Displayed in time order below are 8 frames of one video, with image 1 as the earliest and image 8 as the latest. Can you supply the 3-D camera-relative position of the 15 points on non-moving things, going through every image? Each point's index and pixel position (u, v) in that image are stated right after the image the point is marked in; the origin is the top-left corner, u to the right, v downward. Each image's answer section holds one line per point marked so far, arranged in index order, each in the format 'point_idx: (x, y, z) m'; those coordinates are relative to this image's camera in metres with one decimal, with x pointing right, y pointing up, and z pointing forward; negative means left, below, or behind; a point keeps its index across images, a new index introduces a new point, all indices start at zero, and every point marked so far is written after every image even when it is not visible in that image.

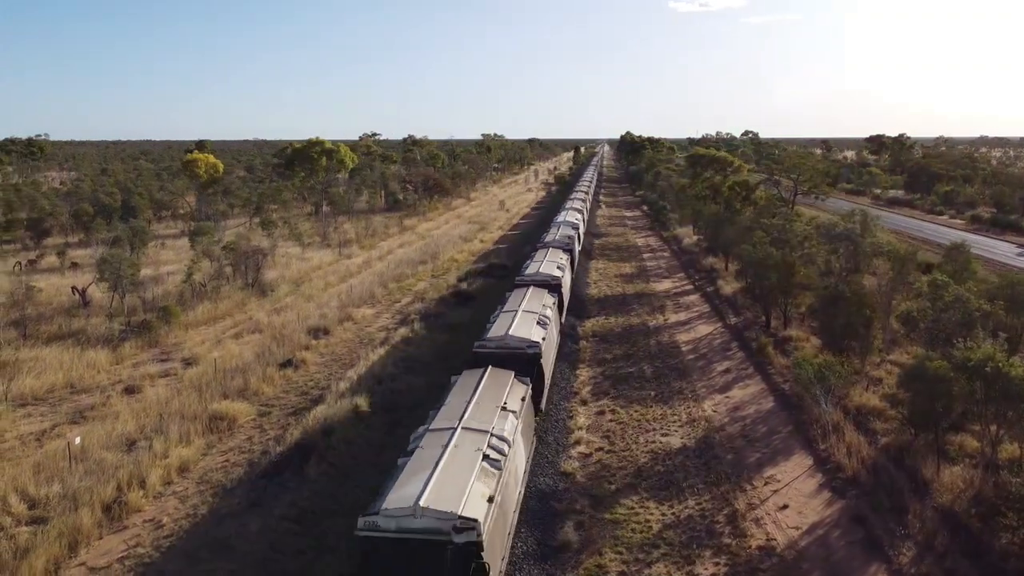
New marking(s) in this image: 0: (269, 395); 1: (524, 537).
0: (-7.1, -3.1, +18.4) m
1: (+0.2, -4.3, +11.1) m
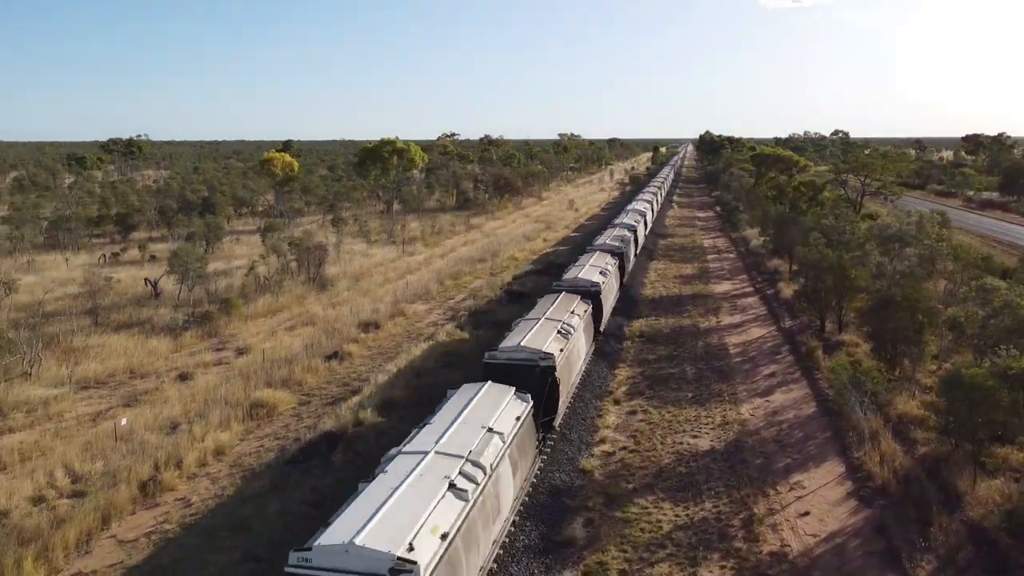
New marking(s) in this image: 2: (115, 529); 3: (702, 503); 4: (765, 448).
0: (-6.1, -2.9, +19.5) m
1: (+0.3, -4.2, +11.4) m
2: (-7.4, -4.5, +12.1) m
3: (+3.8, -4.3, +13.0) m
4: (+6.1, -3.9, +15.7) m
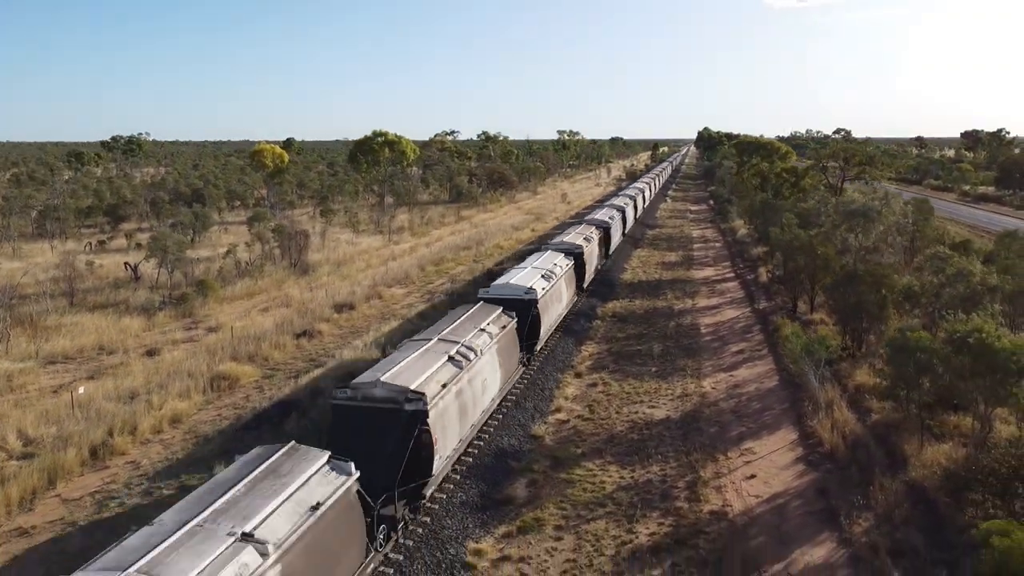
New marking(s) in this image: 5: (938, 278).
0: (-7.1, -2.2, +19.6) m
1: (-0.8, -3.5, +11.5) m
2: (-8.5, -3.8, +12.2) m
3: (+2.8, -3.6, +13.1) m
4: (+5.1, -3.1, +15.7) m
5: (+11.0, +0.3, +16.8) m
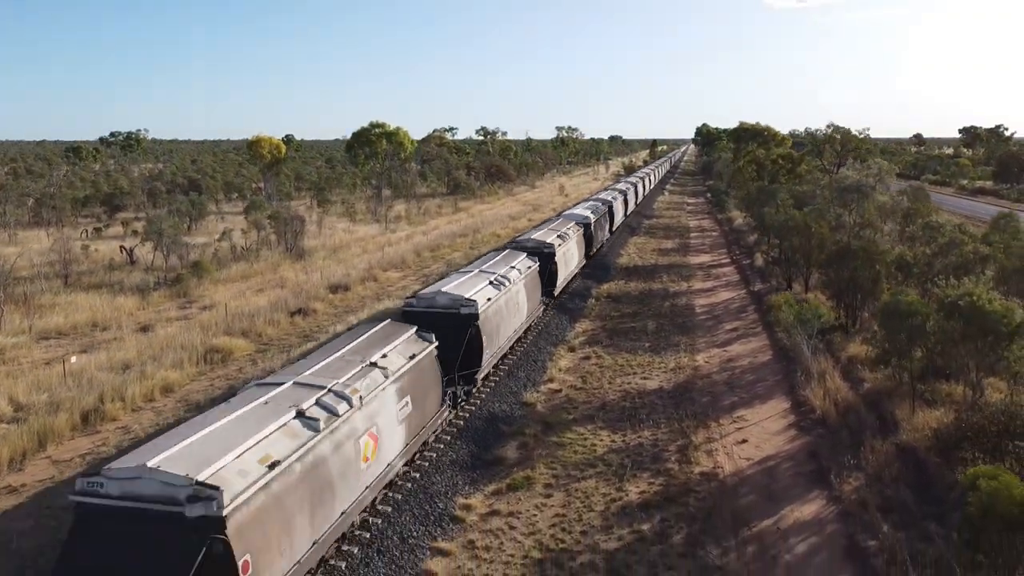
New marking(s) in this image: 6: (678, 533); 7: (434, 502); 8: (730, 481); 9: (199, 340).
0: (-7.3, -1.4, +19.6) m
1: (-0.9, -2.8, +11.5) m
2: (-8.6, -3.1, +12.1) m
3: (+2.6, -2.9, +13.1) m
4: (+4.9, -2.4, +15.7) m
5: (+10.8, +1.0, +16.8) m
6: (+2.5, -3.7, +9.6) m
7: (-1.2, -3.2, +9.8) m
8: (+3.8, -3.4, +11.3) m
9: (-8.7, -1.4, +17.9) m
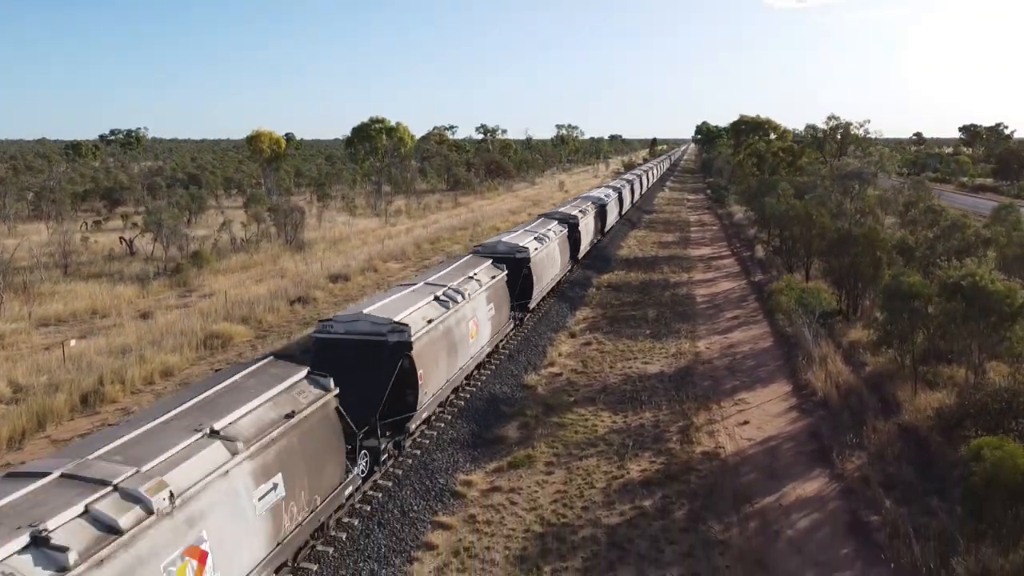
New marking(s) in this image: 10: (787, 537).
0: (-7.3, -1.0, +19.5) m
1: (-0.9, -2.4, +11.4) m
2: (-8.6, -2.7, +12.1) m
3: (+2.6, -2.5, +13.0) m
4: (+4.9, -2.1, +15.7) m
5: (+10.9, +1.4, +16.8) m
6: (+2.5, -3.3, +9.6) m
7: (-1.2, -2.9, +9.8) m
8: (+3.8, -3.0, +11.3) m
9: (-8.7, -1.0, +17.8) m
10: (+3.8, -3.5, +9.0) m
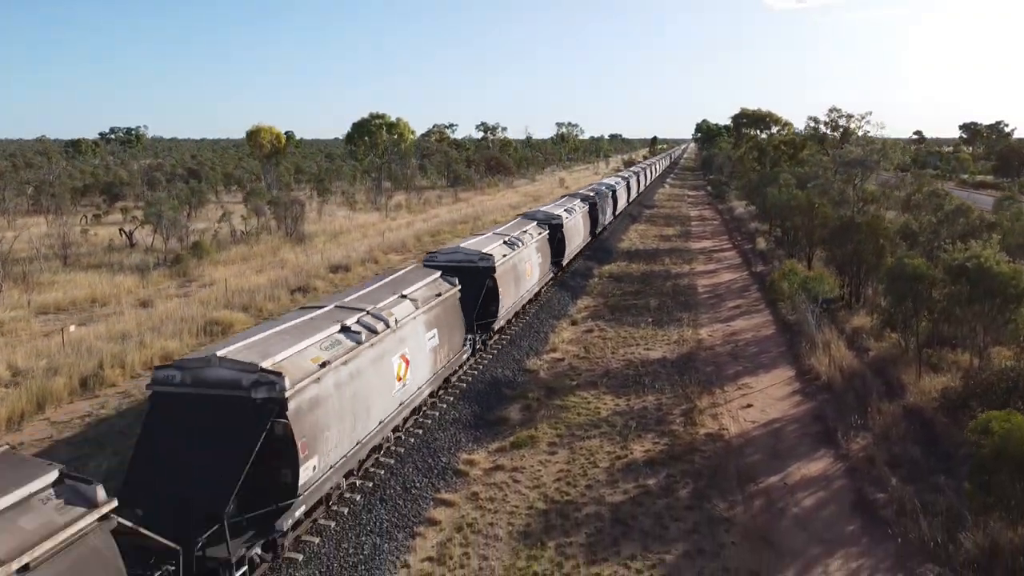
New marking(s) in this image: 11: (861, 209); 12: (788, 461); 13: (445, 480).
0: (-7.3, -0.7, +19.4) m
1: (-0.9, -2.1, +11.3) m
2: (-8.6, -2.3, +12.0) m
3: (+2.7, -2.2, +13.0) m
4: (+5.0, -1.7, +15.6) m
5: (+10.9, +1.7, +16.7) m
6: (+2.5, -2.9, +9.5) m
7: (-1.1, -2.5, +9.7) m
8: (+3.9, -2.6, +11.2) m
9: (-8.6, -0.7, +17.8) m
10: (+3.9, -3.1, +8.9) m
11: (+10.5, +2.4, +19.5) m
12: (+4.5, -2.8, +10.5) m
13: (-1.0, -2.7, +9.2) m
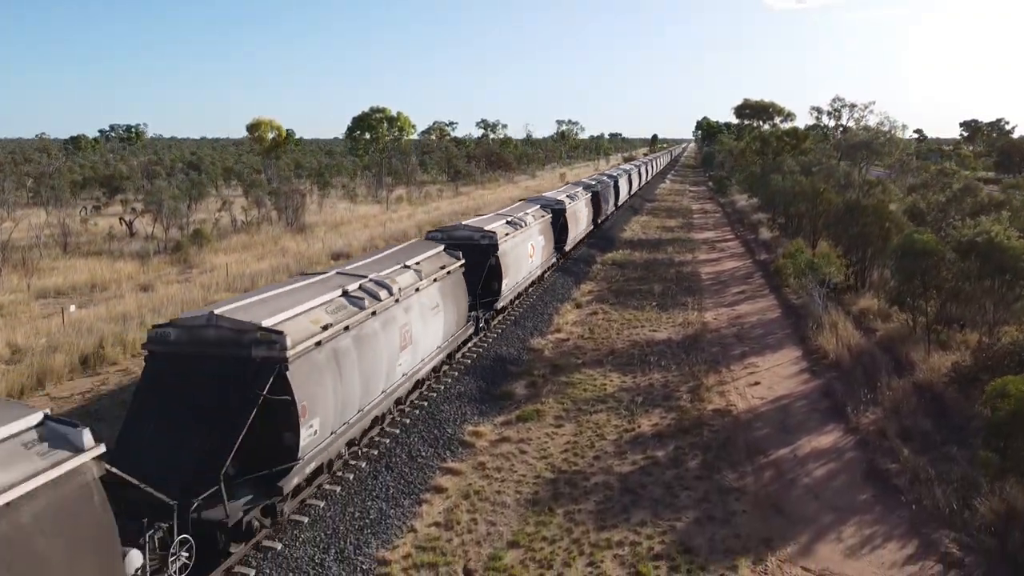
0: (-7.2, -0.2, +19.3) m
1: (-0.8, -1.6, +11.2) m
2: (-8.5, -1.9, +11.9) m
3: (+2.8, -1.7, +12.8) m
4: (+5.1, -1.2, +15.5) m
5: (+11.0, +2.2, +16.6) m
6: (+2.6, -2.5, +9.4) m
7: (-1.0, -2.1, +9.6) m
8: (+4.0, -2.2, +11.1) m
9: (-8.5, -0.2, +17.6) m
10: (+4.0, -2.7, +8.8) m
11: (+10.6, +2.9, +19.4) m
12: (+4.6, -2.4, +10.4) m
13: (-0.9, -2.3, +9.1) m
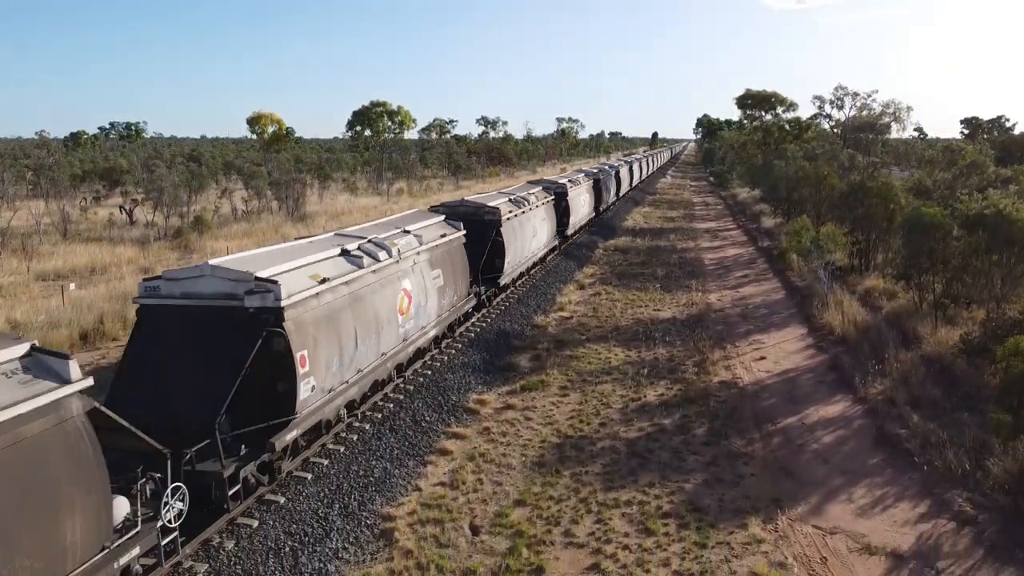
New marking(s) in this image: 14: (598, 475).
0: (-7.1, +0.3, +19.2) m
1: (-0.7, -1.1, +11.1) m
2: (-8.4, -1.4, +11.8) m
3: (+2.8, -1.2, +12.7) m
4: (+5.1, -0.7, +15.4) m
5: (+11.1, +2.7, +16.4) m
6: (+2.7, -2.0, +9.3) m
7: (-0.9, -1.6, +9.5) m
8: (+4.0, -1.7, +11.0) m
9: (-8.4, +0.3, +17.5) m
10: (+4.0, -2.2, +8.7) m
11: (+10.7, +3.4, +19.3) m
12: (+4.6, -1.9, +10.3) m
13: (-0.8, -1.8, +9.0) m
14: (+1.0, -2.2, +7.8) m
